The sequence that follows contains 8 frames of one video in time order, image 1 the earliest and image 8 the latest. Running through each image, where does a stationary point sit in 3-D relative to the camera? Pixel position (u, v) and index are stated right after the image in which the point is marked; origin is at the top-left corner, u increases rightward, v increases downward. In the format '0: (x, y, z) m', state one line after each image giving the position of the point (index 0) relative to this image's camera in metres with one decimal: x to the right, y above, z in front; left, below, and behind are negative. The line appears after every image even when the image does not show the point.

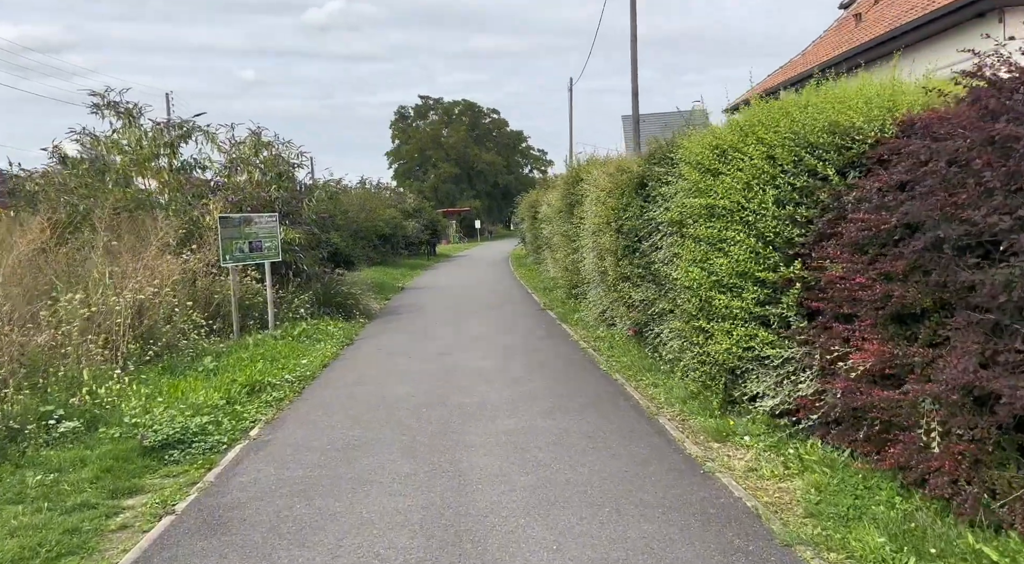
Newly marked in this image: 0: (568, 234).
0: (+1.0, +0.8, +18.3) m
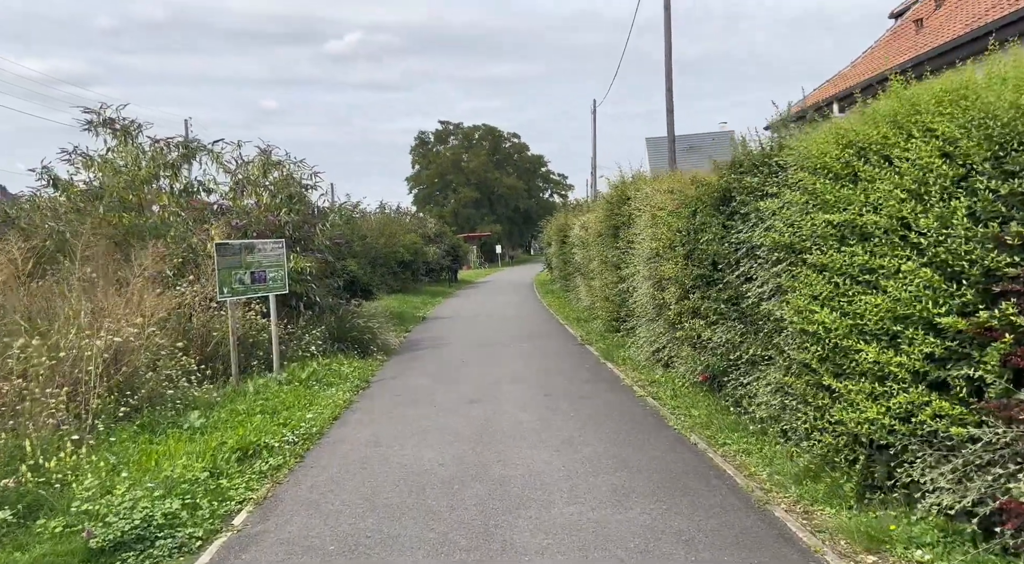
0: (+1.6, +0.3, +16.2) m
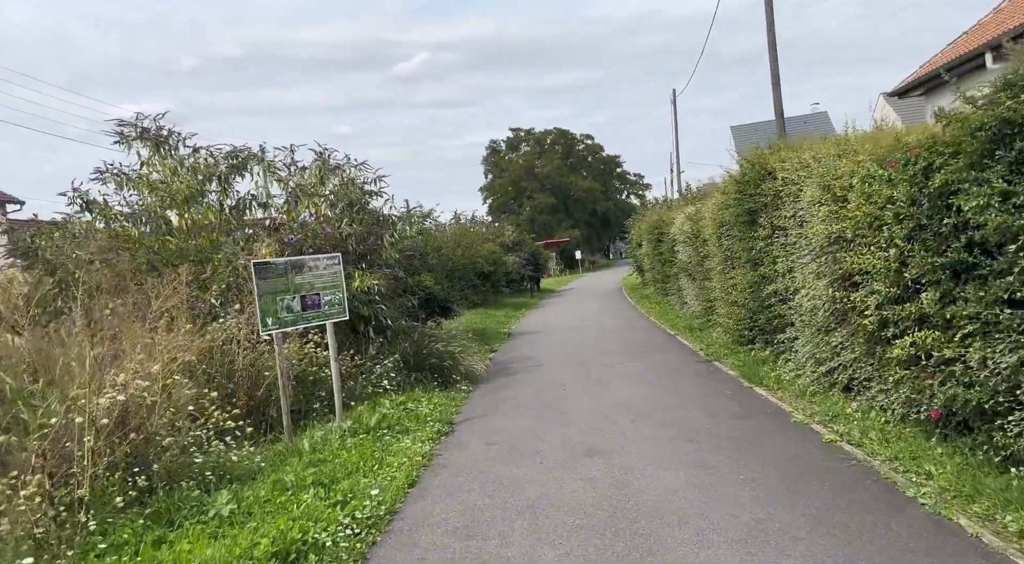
0: (+3.0, +0.3, +13.1) m
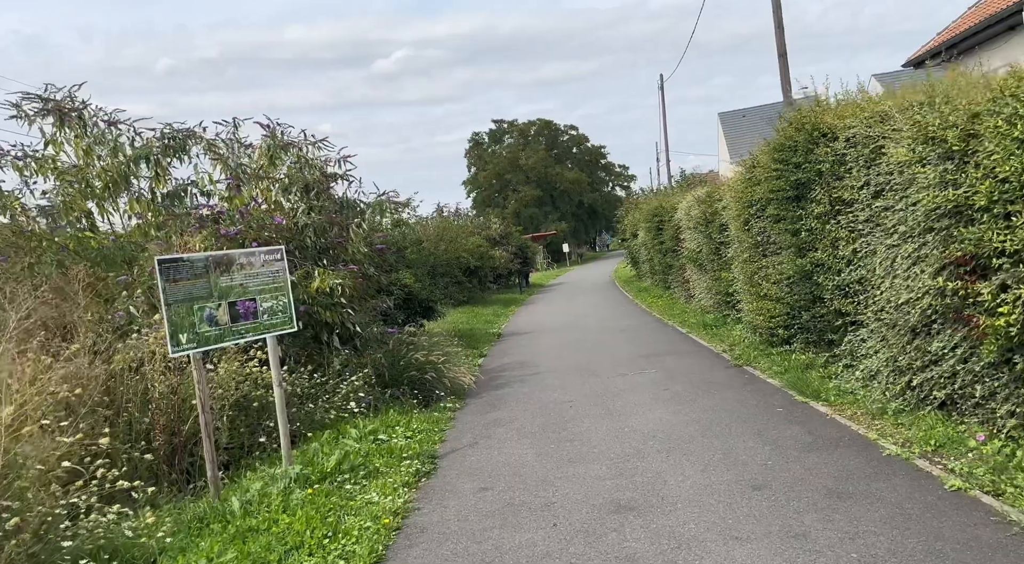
0: (+2.9, +0.4, +10.6) m
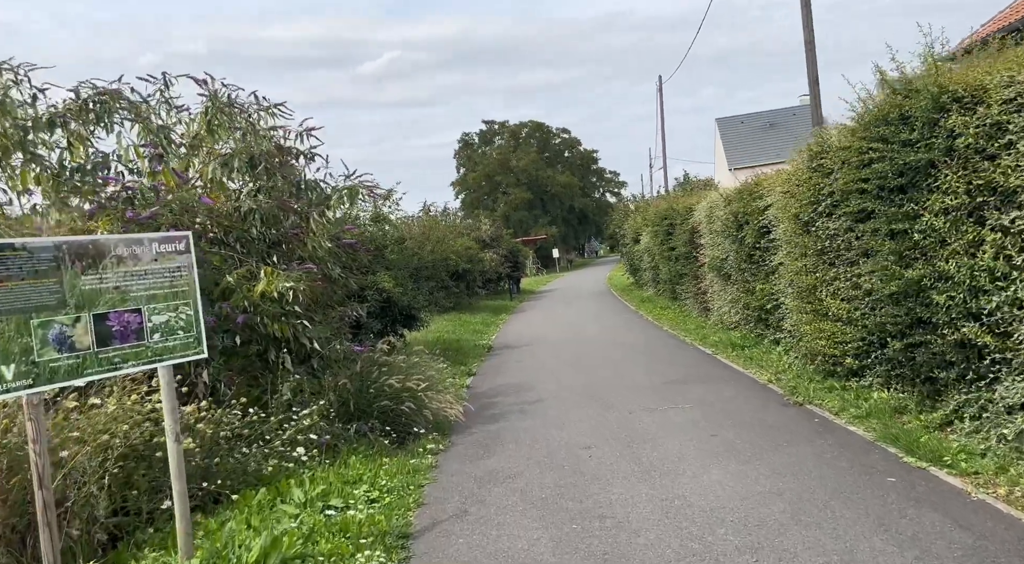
0: (+3.0, +0.3, +7.9) m
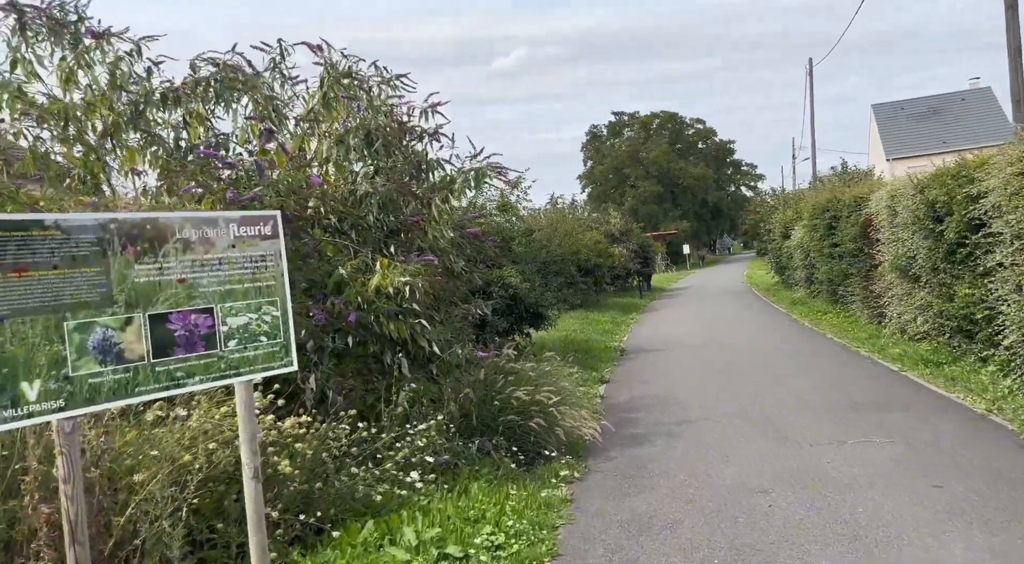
0: (+4.0, +0.2, +6.0) m
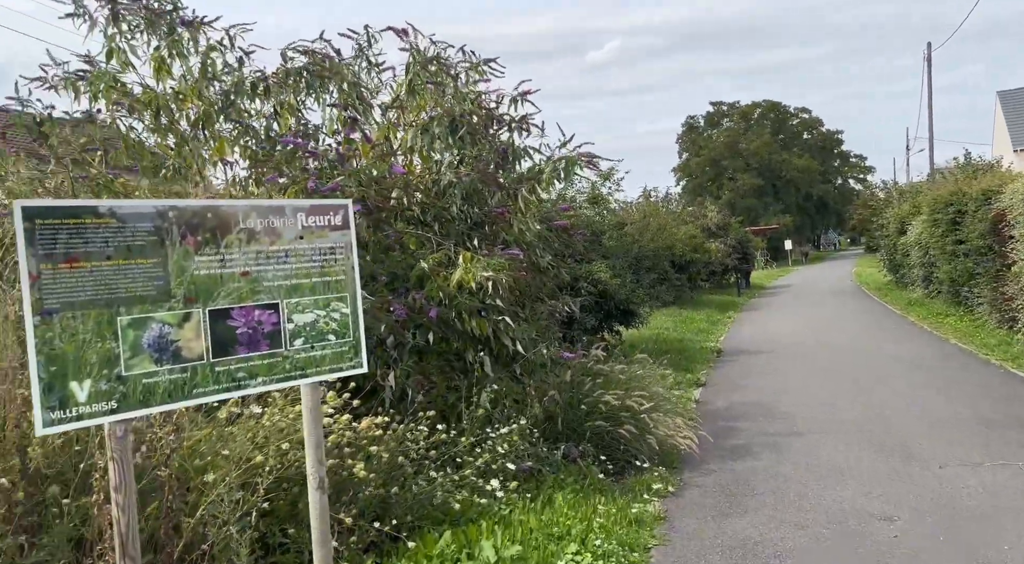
0: (+4.4, +0.2, +5.3) m
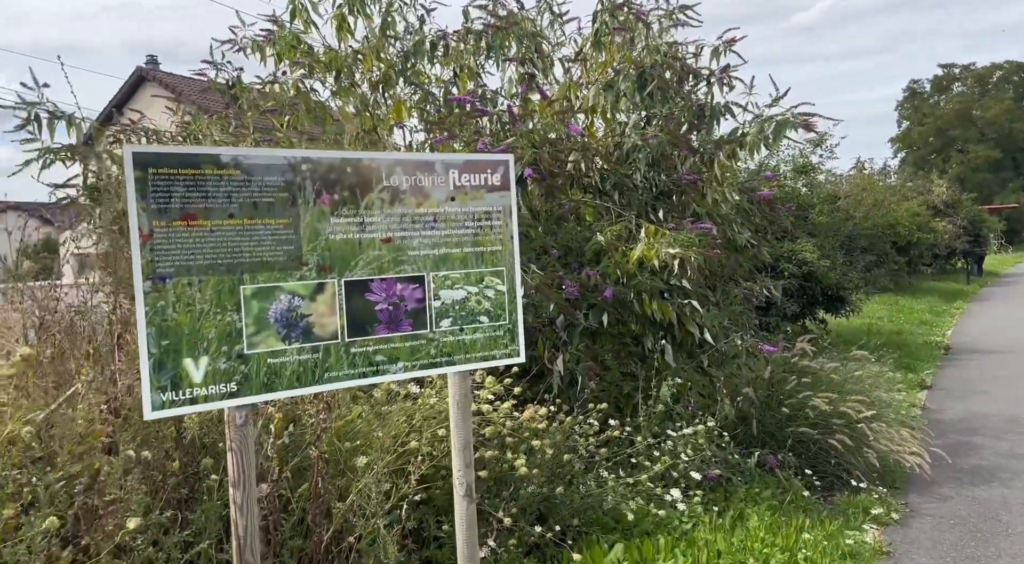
0: (+5.2, +0.1, +3.7) m
